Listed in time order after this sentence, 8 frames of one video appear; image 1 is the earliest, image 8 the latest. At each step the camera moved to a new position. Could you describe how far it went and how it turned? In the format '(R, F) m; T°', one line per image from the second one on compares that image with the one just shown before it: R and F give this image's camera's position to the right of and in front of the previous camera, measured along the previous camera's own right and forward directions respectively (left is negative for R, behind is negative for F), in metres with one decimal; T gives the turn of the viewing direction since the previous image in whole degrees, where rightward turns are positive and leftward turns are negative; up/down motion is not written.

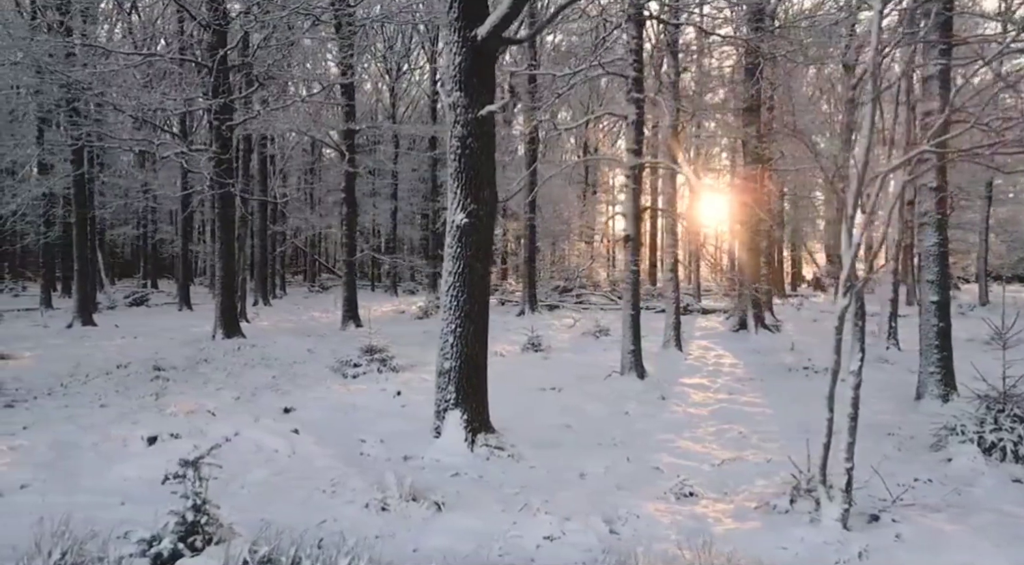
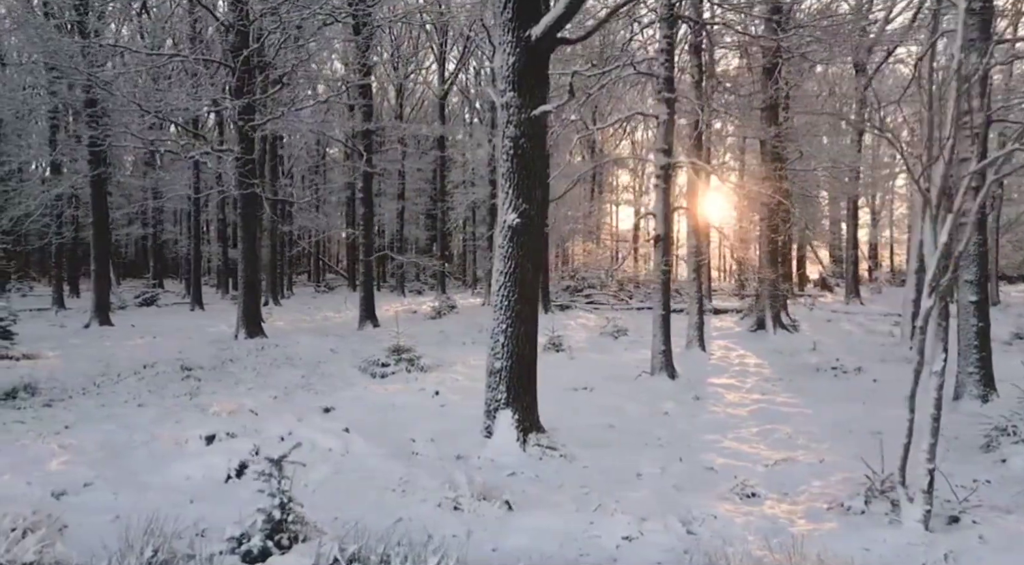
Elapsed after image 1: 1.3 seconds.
(-0.4, 0.0) m; -1°
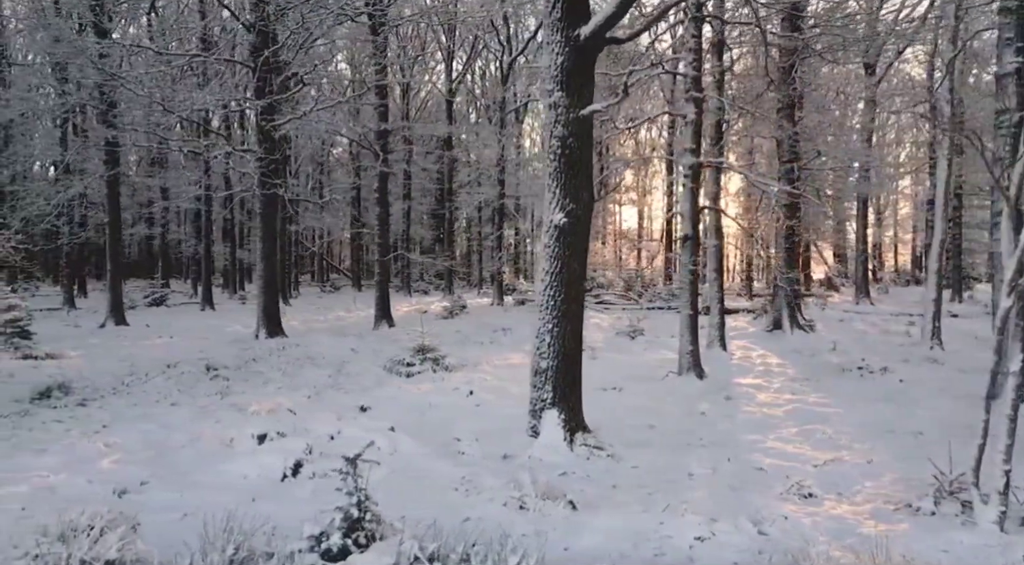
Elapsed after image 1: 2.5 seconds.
(-0.3, 0.0) m; -1°
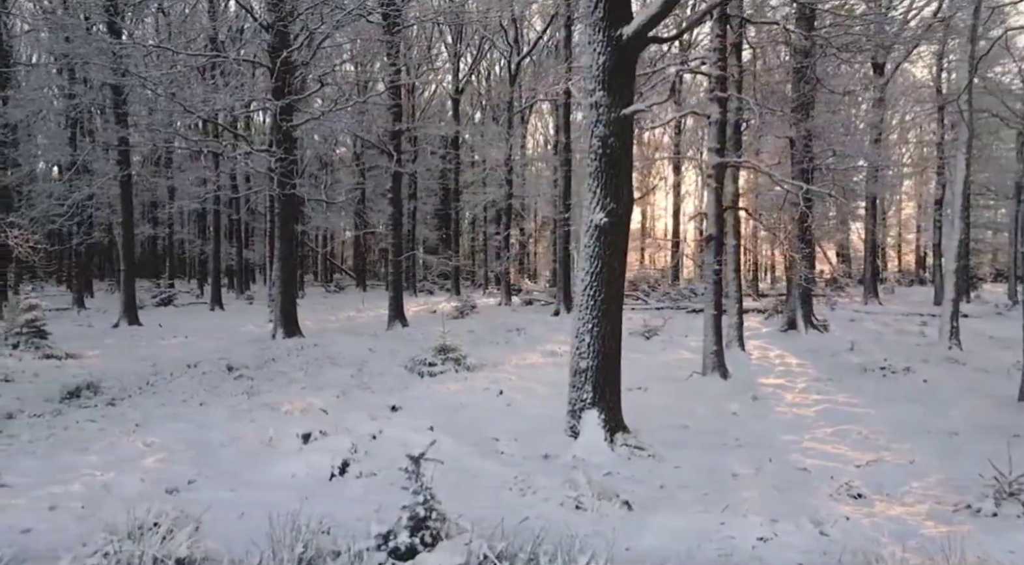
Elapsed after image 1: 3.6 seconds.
(-0.3, 0.0) m; 0°
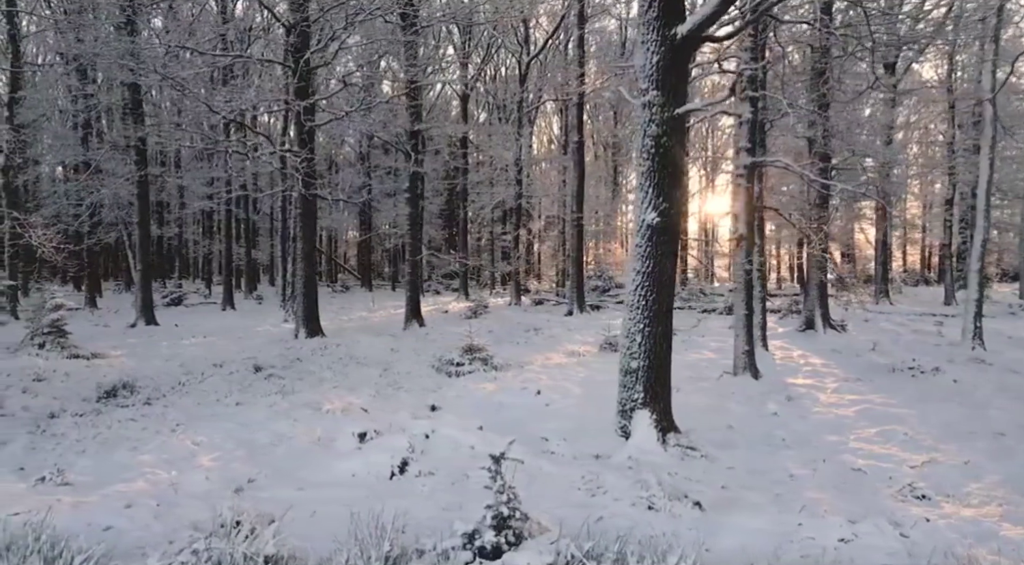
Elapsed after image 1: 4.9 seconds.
(-0.4, 0.0) m; -1°
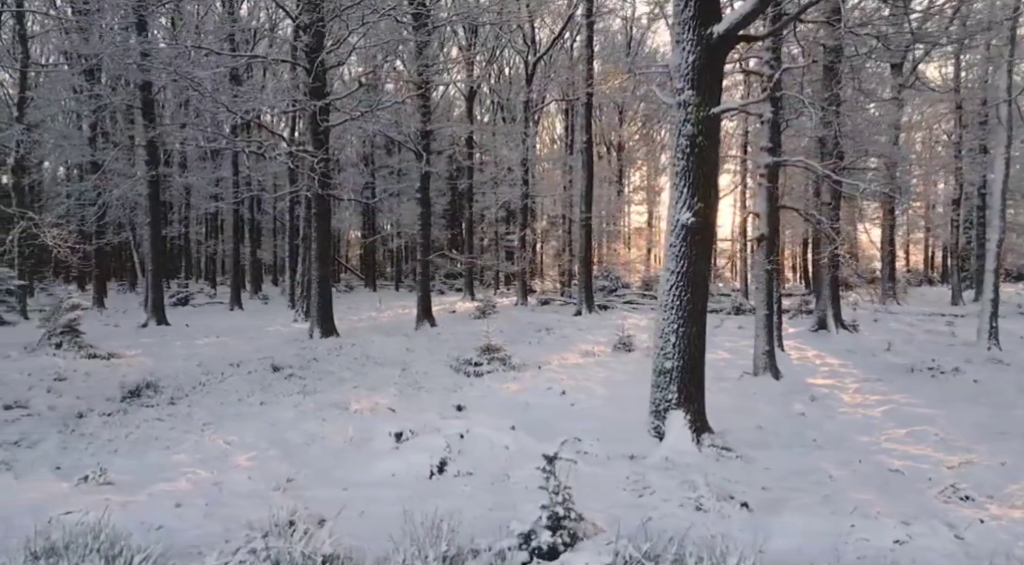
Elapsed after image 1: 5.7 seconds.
(-0.2, 0.0) m; 0°
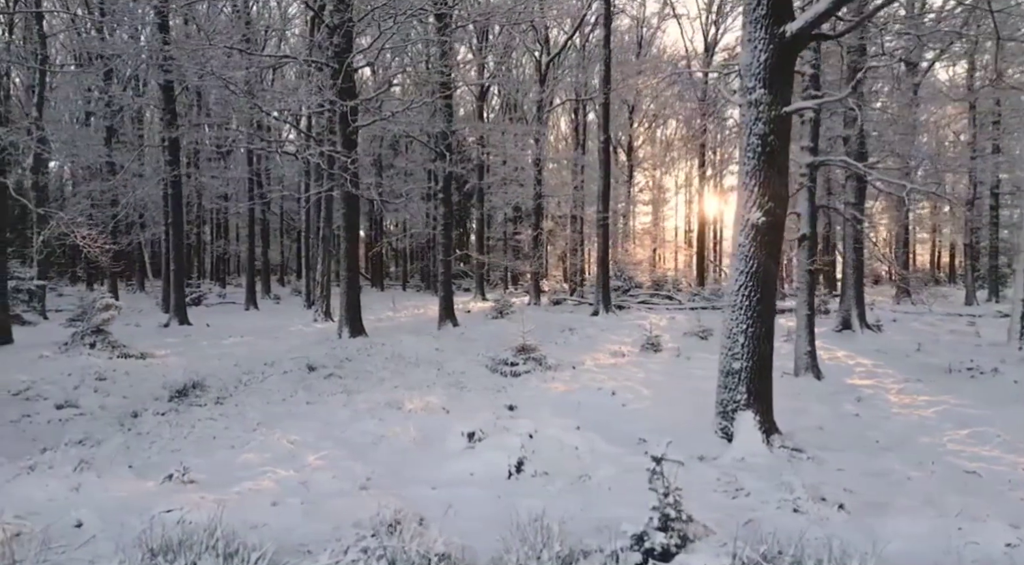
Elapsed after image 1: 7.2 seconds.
(-0.5, 0.0) m; -1°
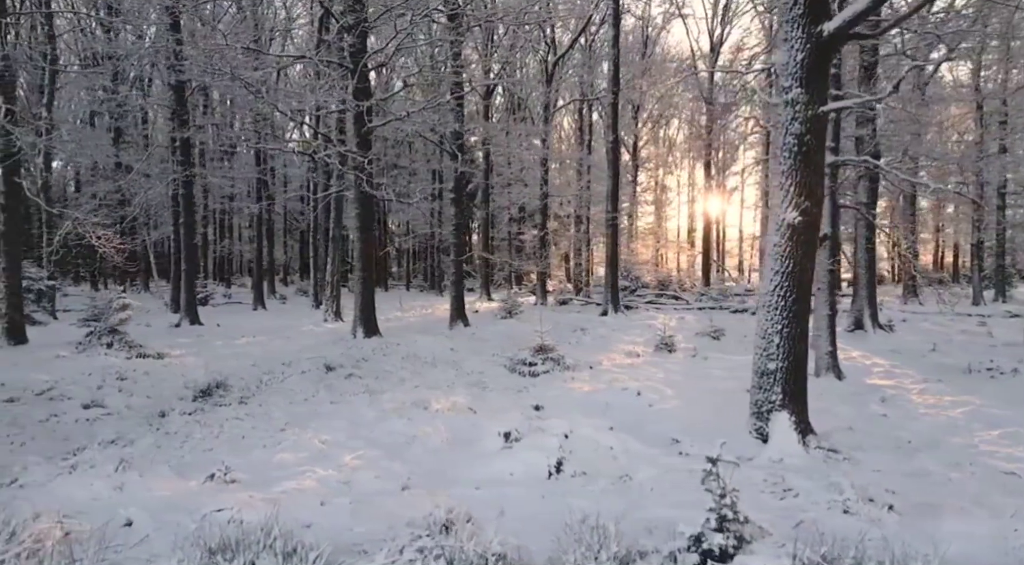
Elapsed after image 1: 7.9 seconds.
(-0.2, 0.0) m; 0°
